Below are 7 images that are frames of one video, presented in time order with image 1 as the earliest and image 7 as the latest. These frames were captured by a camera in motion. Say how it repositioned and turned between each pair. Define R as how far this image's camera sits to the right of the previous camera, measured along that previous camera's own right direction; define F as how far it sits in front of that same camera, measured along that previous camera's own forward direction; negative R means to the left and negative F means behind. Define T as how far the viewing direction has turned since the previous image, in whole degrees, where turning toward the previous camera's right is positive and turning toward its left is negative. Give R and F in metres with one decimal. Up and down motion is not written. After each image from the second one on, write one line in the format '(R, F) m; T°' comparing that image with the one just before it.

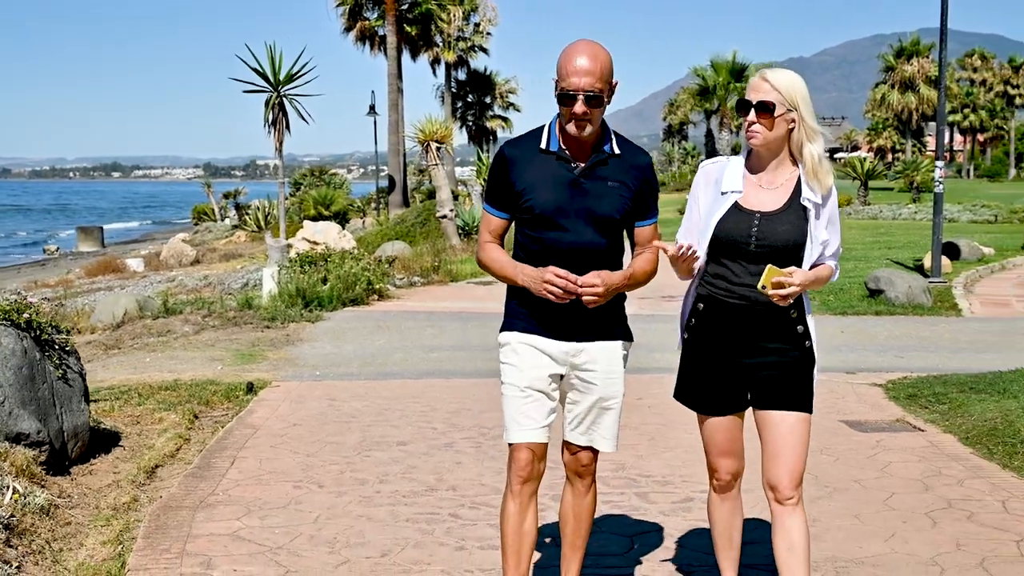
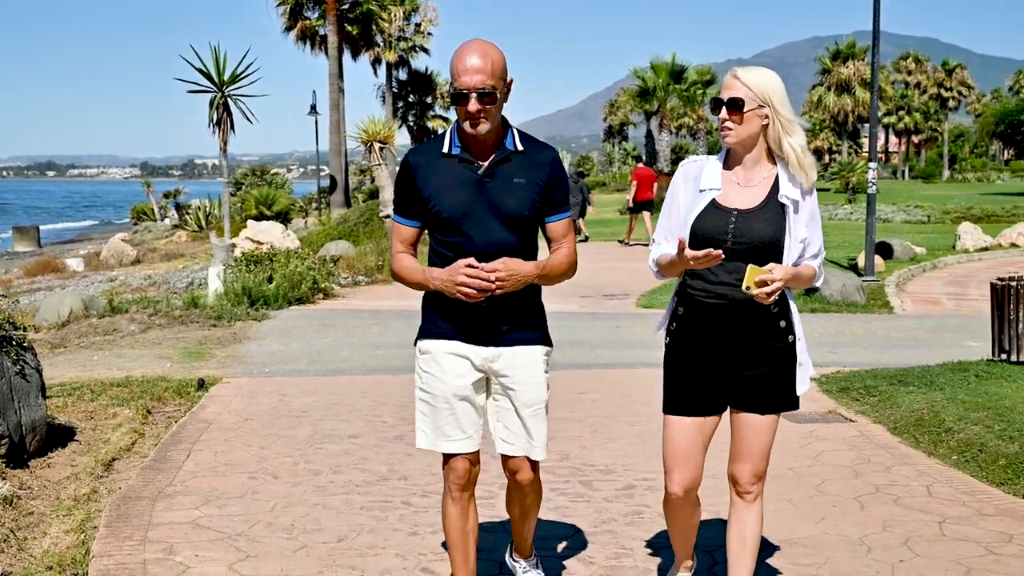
(0.0, -0.3) m; +3°
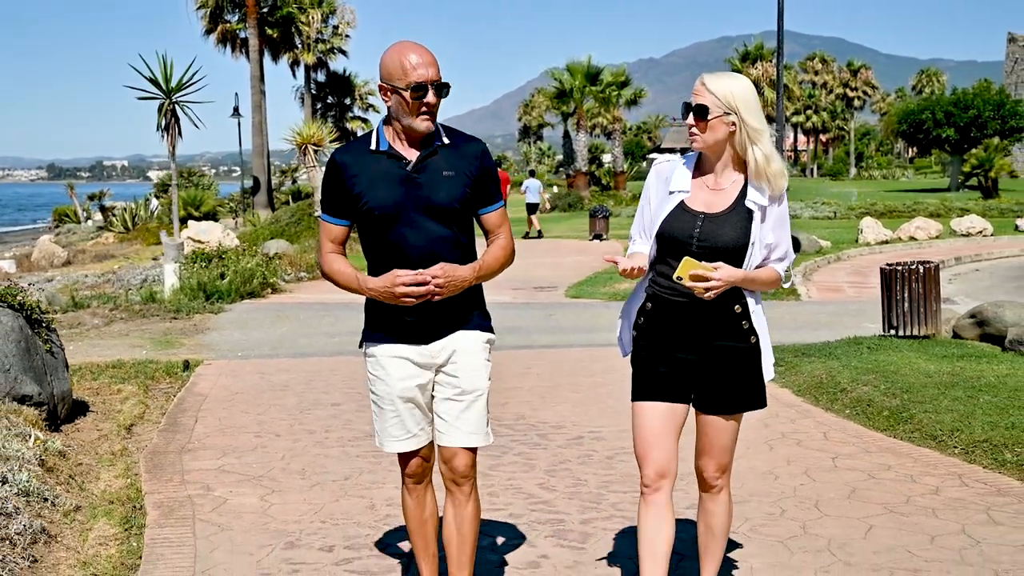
(-0.3, -1.1) m; +5°
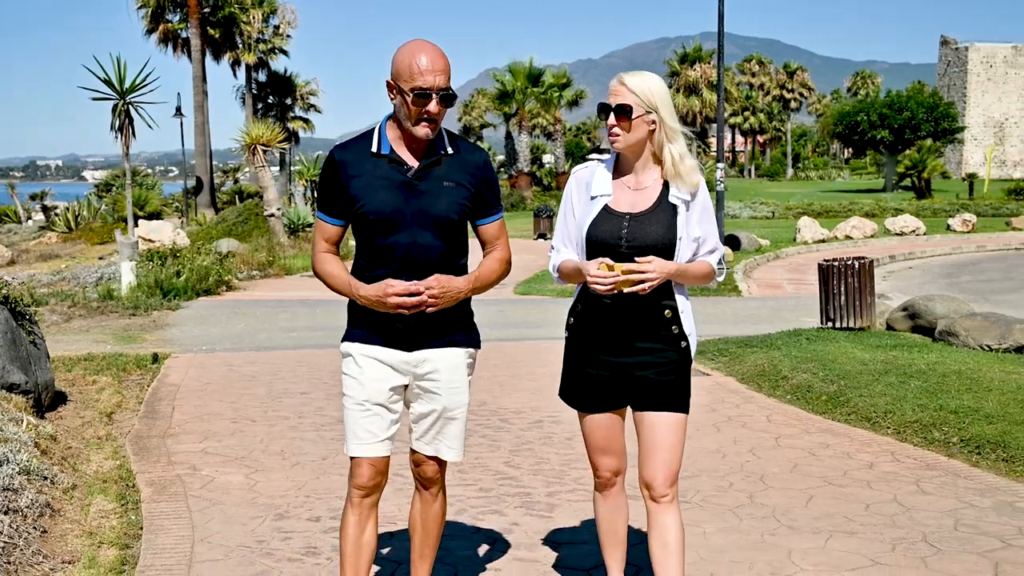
(-0.2, -0.4) m; +3°
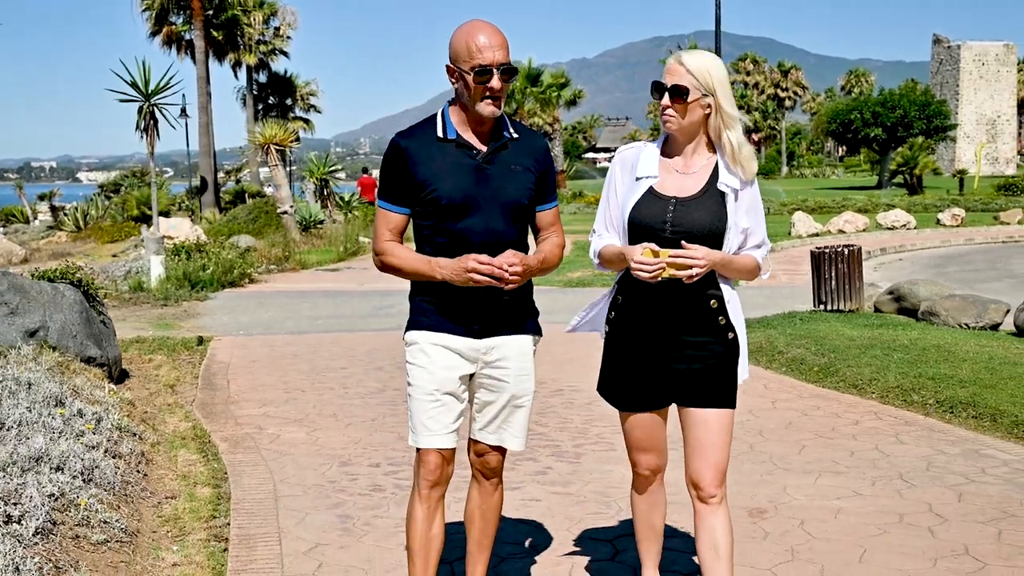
(-0.2, -0.8) m; 0°
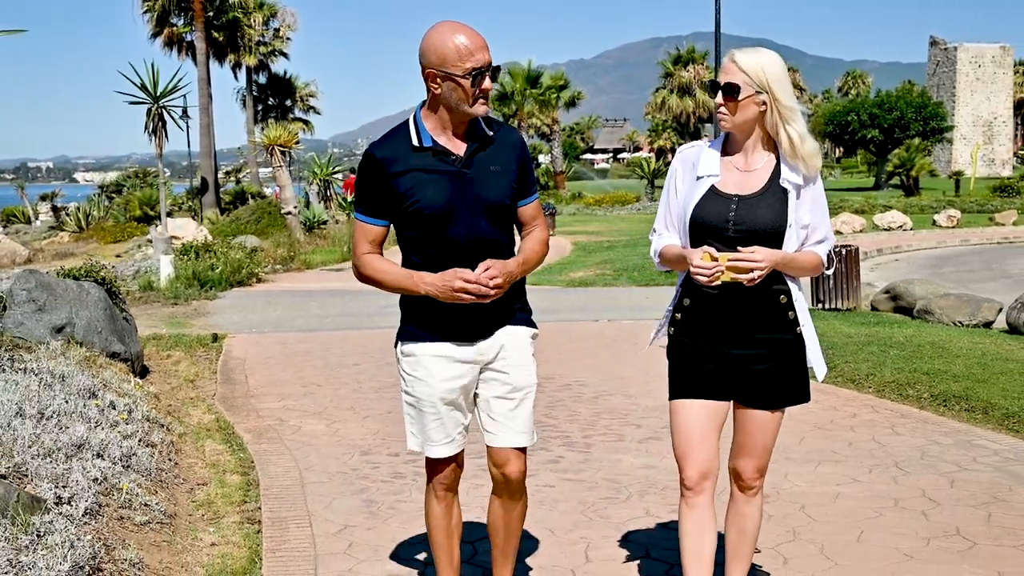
(-0.1, -0.3) m; 0°
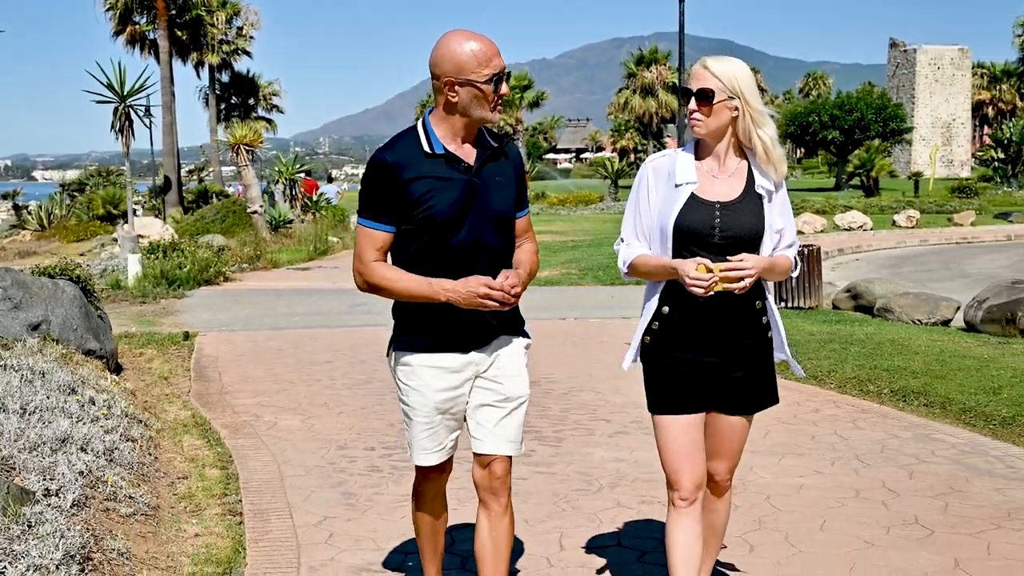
(-0.1, -0.1) m; +2°
